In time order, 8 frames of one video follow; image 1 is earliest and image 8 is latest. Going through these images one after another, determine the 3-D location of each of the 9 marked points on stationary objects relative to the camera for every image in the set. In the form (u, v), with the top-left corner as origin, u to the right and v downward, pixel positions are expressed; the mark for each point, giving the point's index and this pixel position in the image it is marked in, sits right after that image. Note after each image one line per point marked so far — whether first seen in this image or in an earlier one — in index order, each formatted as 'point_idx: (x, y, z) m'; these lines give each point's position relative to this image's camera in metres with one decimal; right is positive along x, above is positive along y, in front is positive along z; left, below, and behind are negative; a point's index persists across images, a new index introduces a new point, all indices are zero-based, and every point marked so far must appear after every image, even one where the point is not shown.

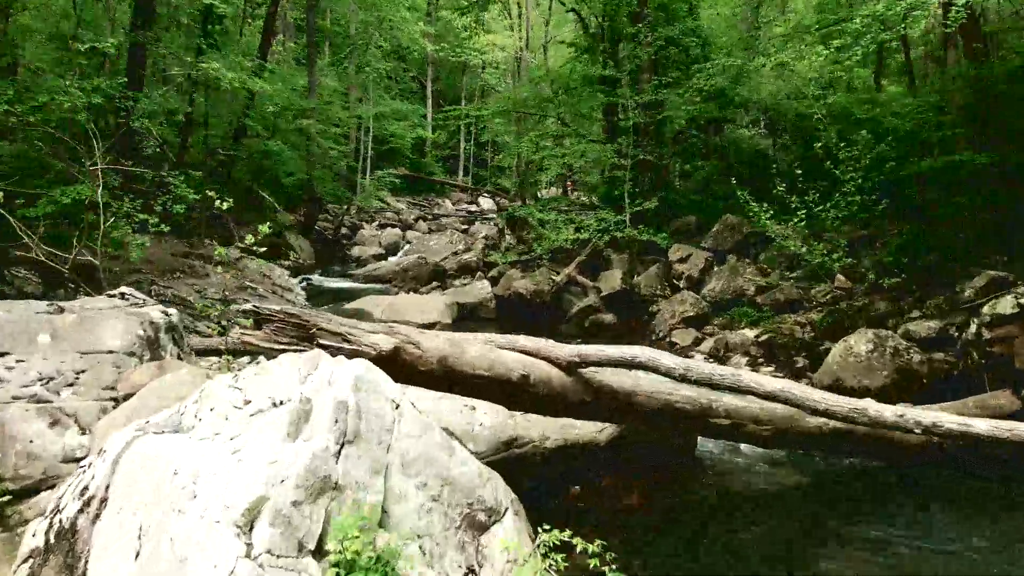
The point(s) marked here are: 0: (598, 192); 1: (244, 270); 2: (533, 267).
0: (+1.8, +2.0, +16.9) m
1: (-4.3, +0.3, +12.9) m
2: (+0.4, +0.4, +15.4) m
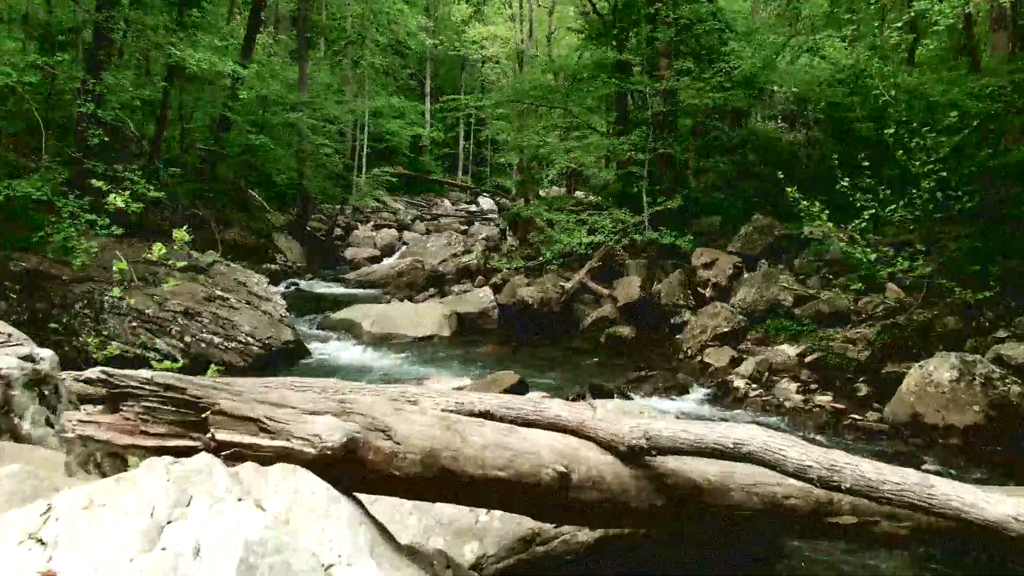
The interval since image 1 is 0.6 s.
0: (+1.9, +1.9, +15.5) m
1: (-4.2, +0.2, +11.5) m
2: (+0.5, +0.3, +14.0) m
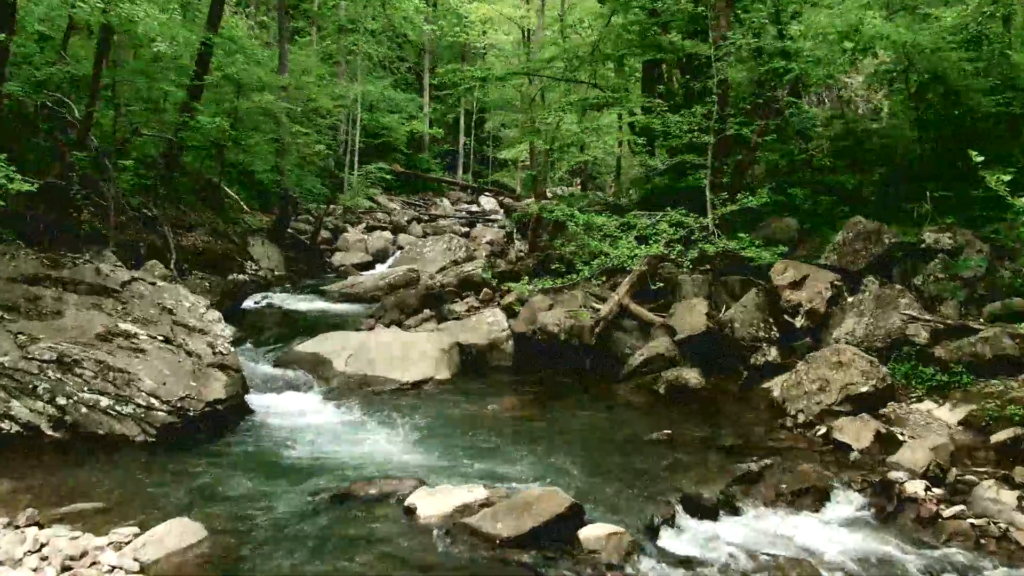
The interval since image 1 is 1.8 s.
0: (+2.1, +1.6, +12.5) m
1: (-3.9, -0.1, +8.4) m
2: (+0.7, 0.0, +10.9) m
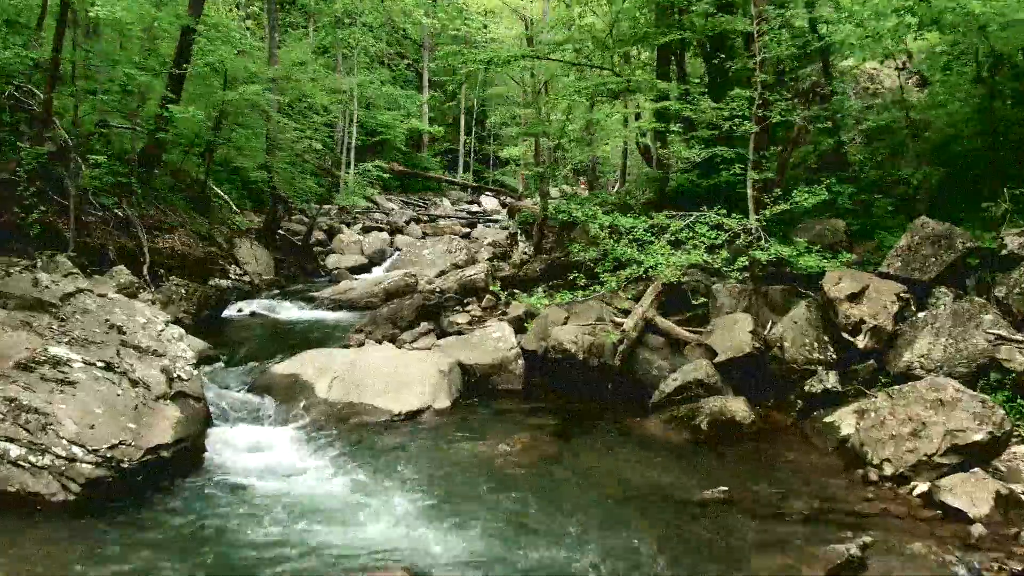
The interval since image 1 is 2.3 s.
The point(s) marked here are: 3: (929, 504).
0: (+2.2, +1.4, +11.1) m
1: (-3.8, -0.3, +7.1) m
2: (+0.8, -0.2, +9.6) m
3: (+2.5, -1.3, +4.8) m
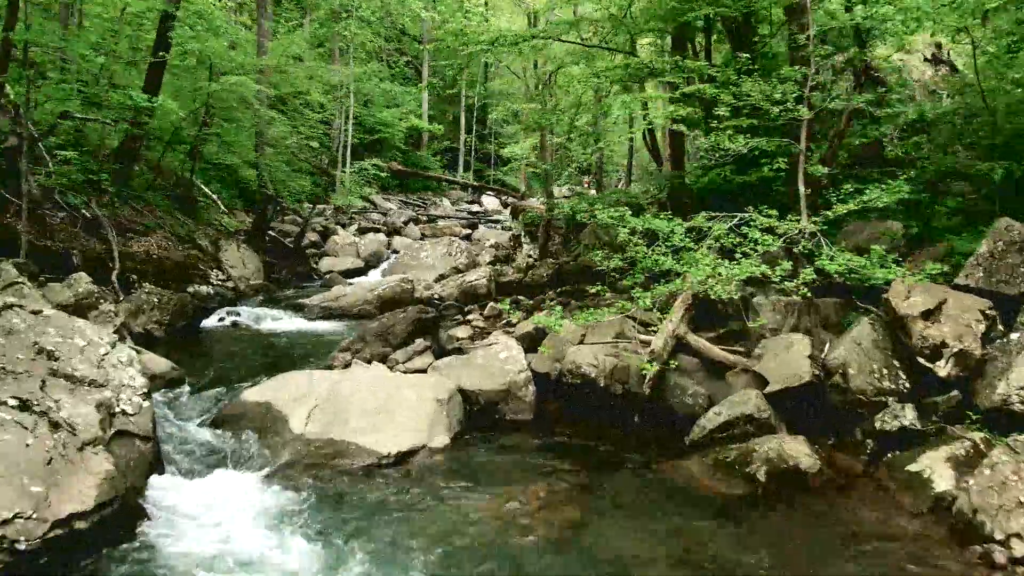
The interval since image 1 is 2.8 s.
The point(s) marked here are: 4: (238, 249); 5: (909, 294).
0: (+2.3, +1.3, +9.9) m
1: (-3.8, -0.4, +5.9) m
2: (+0.9, -0.3, +8.4) m
3: (+2.6, -1.4, +3.6) m
4: (-6.7, +0.9, +19.4) m
5: (+3.4, 0.0, +6.8) m
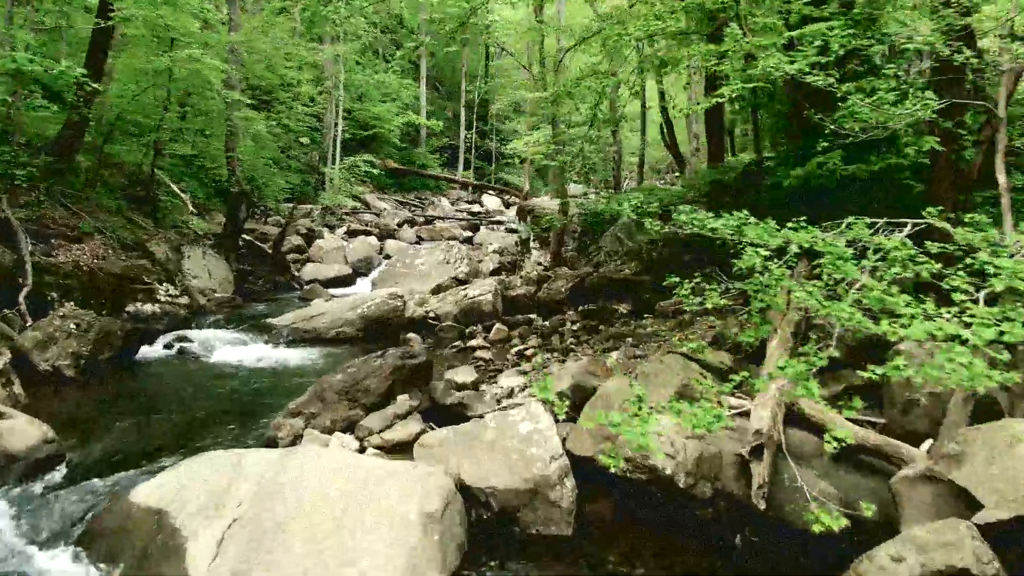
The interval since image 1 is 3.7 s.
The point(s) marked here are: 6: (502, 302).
0: (+2.5, +1.0, +7.3) m
1: (-3.6, -0.7, +3.3) m
2: (+1.1, -0.5, +5.8) m
3: (+2.8, -1.7, +1.0) m
4: (-6.5, +0.7, +16.8) m
5: (+3.5, -0.3, +4.2) m
6: (-0.2, -0.2, +13.1) m
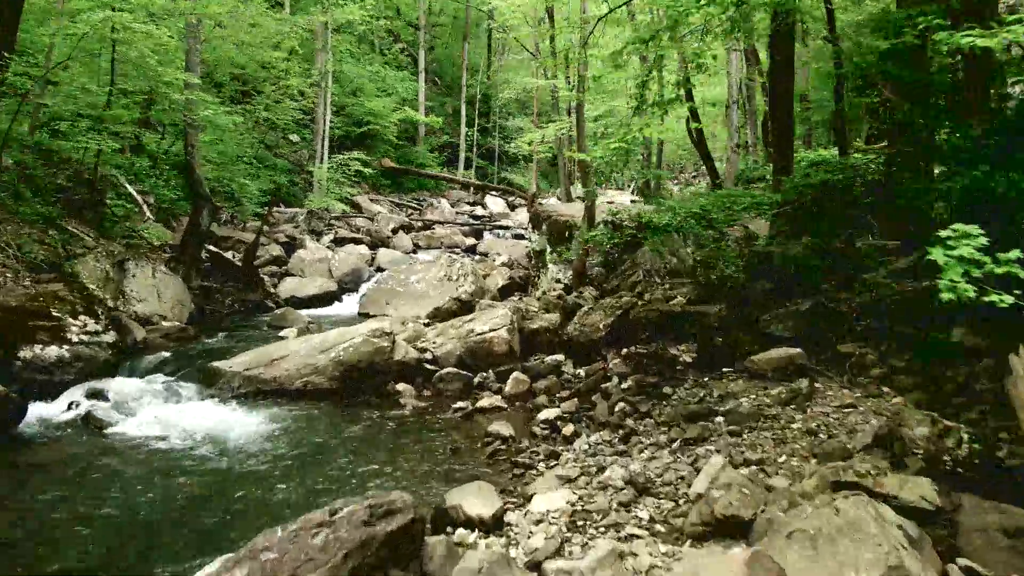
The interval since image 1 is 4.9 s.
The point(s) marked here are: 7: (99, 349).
0: (+2.7, +0.6, +4.4) m
1: (-3.3, -1.1, +0.4) m
2: (+1.4, -1.0, +2.9) m
3: (+3.0, -2.1, -1.9) m
4: (-6.2, +0.3, +13.9) m
5: (+3.8, -0.7, +1.3) m
6: (+0.1, -0.7, +10.2) m
7: (-5.2, -0.8, +9.8) m
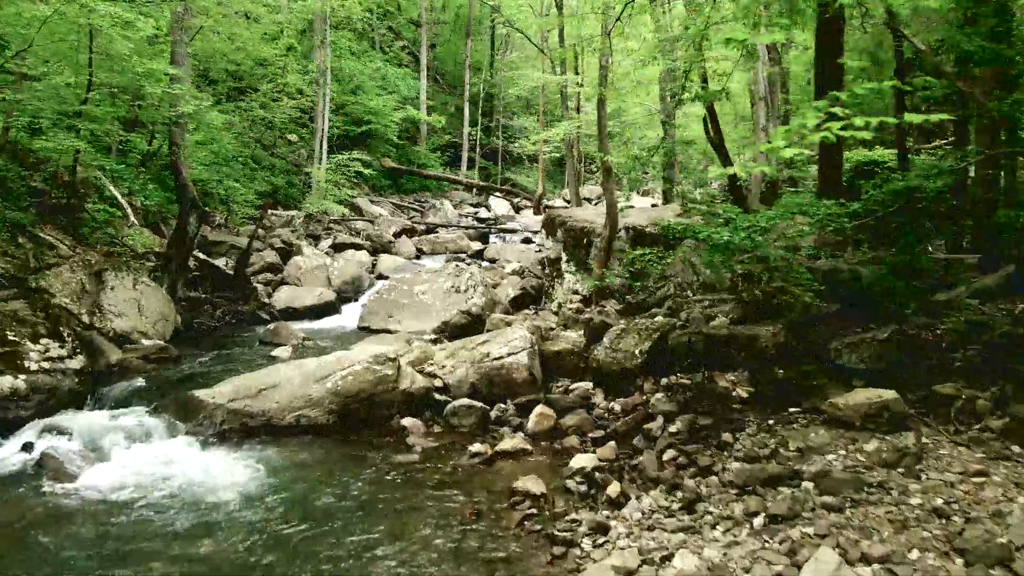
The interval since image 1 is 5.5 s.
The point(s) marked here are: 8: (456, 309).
0: (+3.0, +0.4, +3.2) m
1: (-3.1, -1.3, -0.8) m
2: (+1.6, -1.2, +1.7) m
3: (+3.3, -2.3, -3.1) m
4: (-6.0, +0.1, +12.7) m
5: (+4.0, -0.9, +0.1) m
6: (+0.3, -0.9, +9.0) m
7: (-4.9, -1.0, +8.6) m
8: (-0.9, -0.3, +13.1) m
